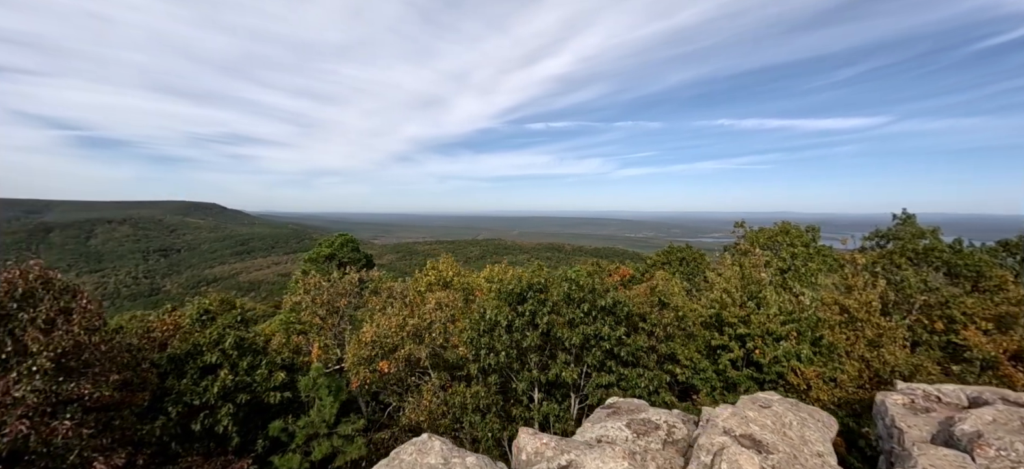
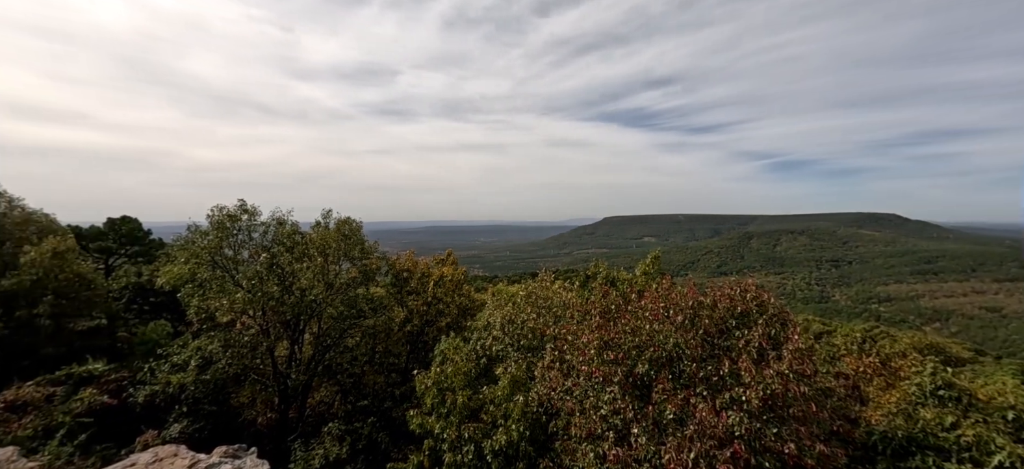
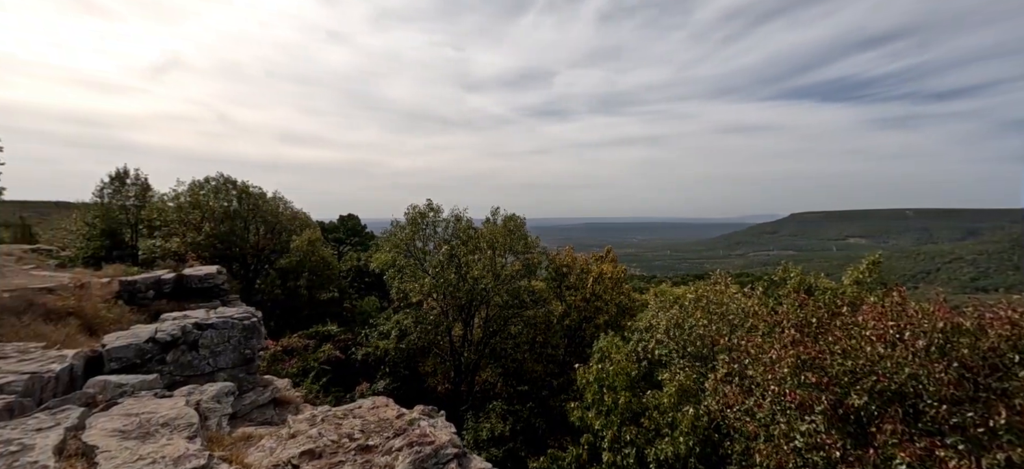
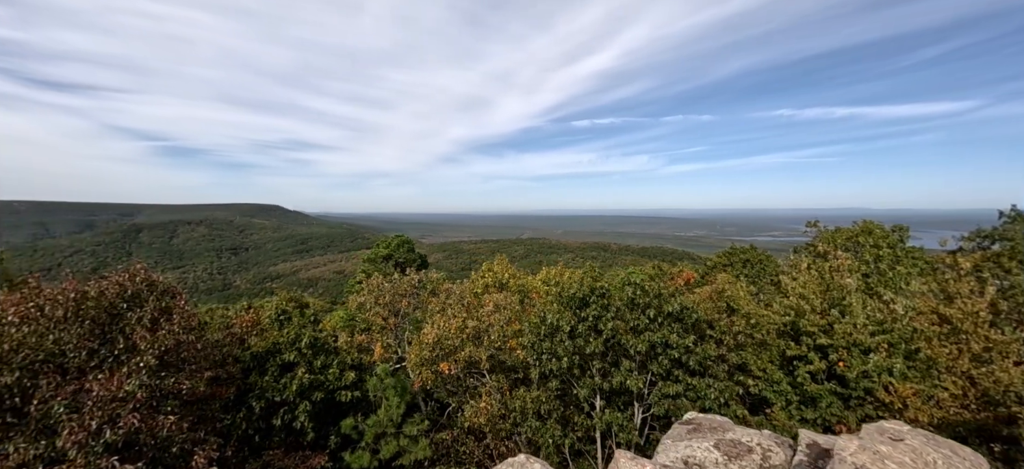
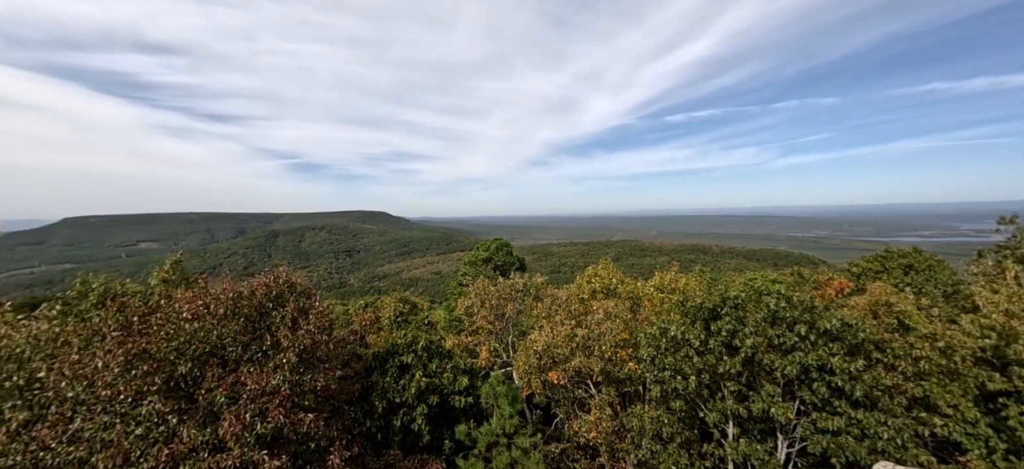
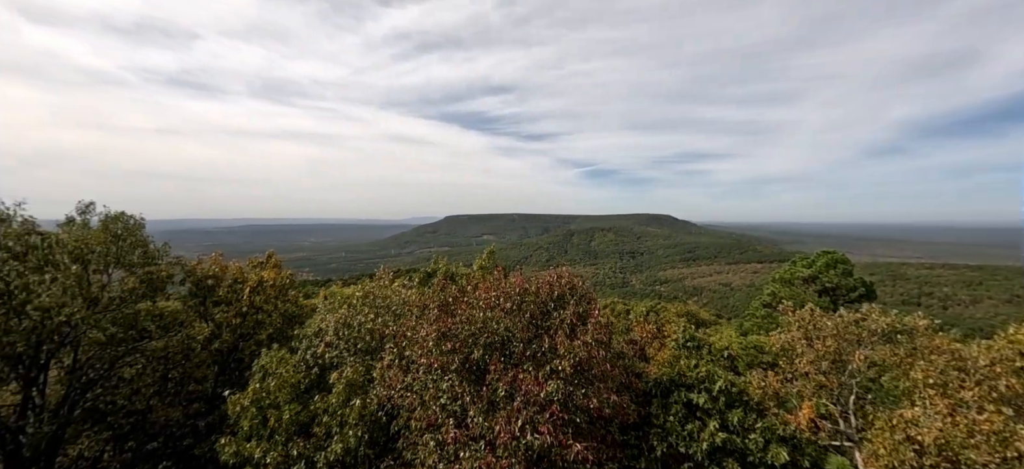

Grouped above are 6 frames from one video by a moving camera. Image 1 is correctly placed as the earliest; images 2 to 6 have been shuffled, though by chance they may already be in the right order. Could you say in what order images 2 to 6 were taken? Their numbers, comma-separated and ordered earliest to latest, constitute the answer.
4, 5, 6, 2, 3
